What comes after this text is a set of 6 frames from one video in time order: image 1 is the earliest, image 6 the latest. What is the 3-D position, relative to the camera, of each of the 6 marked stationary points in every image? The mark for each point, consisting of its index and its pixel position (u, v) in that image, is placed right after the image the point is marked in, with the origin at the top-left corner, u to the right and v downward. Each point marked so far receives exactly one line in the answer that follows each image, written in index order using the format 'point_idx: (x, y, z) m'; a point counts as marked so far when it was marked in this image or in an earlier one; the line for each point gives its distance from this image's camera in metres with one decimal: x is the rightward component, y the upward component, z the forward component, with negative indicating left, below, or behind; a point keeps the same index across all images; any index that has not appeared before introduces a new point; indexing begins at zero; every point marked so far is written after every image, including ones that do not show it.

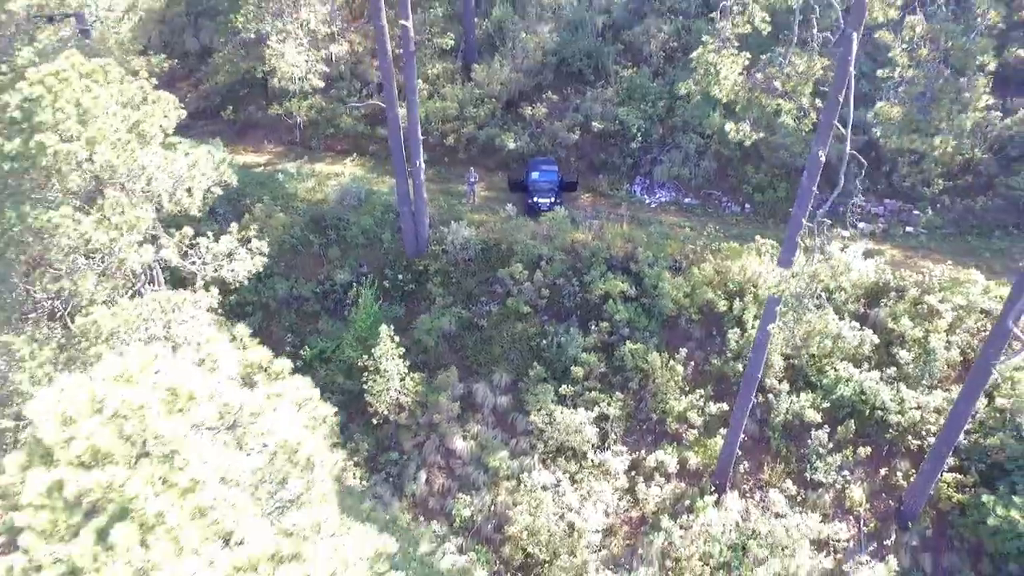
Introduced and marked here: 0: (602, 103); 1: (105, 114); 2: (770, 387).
0: (+2.3, +4.7, +17.9) m
1: (-5.2, +2.3, +9.1) m
2: (+4.6, -1.7, +12.6) m
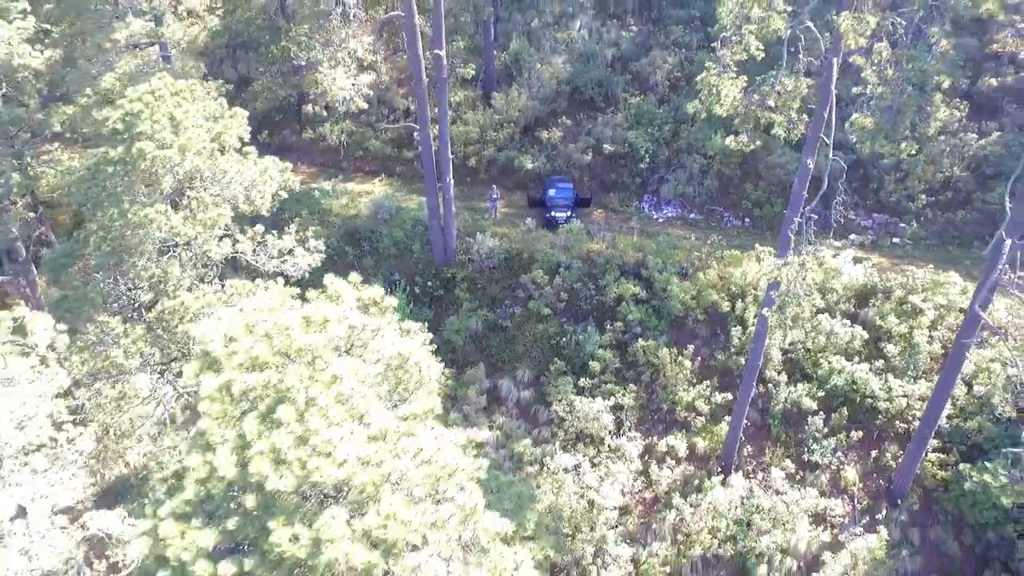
0: (+2.8, +4.4, +19.4) m
1: (-4.7, +2.5, +10.6) m
2: (+5.1, -1.8, +13.9) m
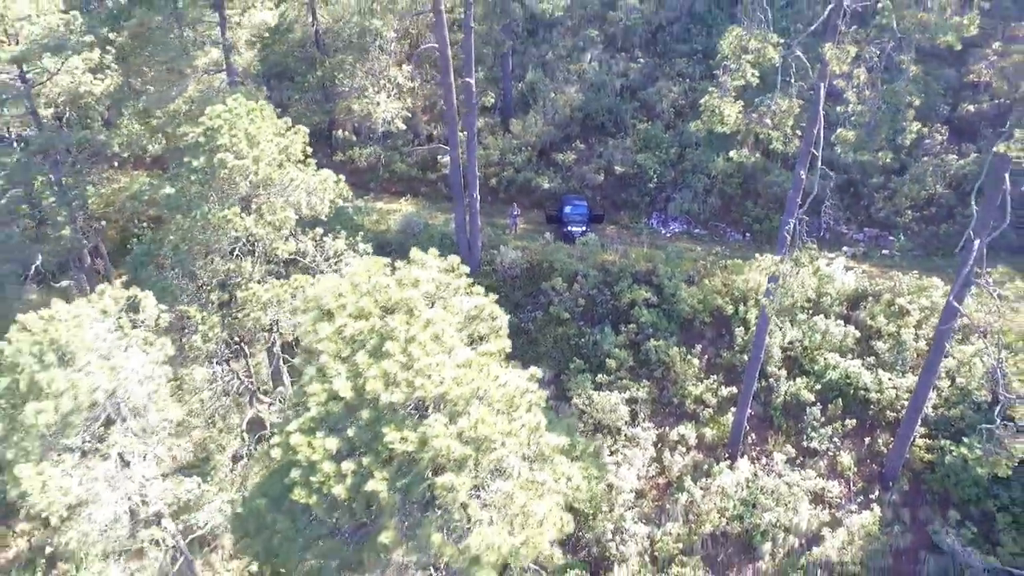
0: (+3.3, +4.1, +21.0) m
1: (-4.2, +2.6, +12.1) m
2: (+5.6, -1.8, +15.2) m
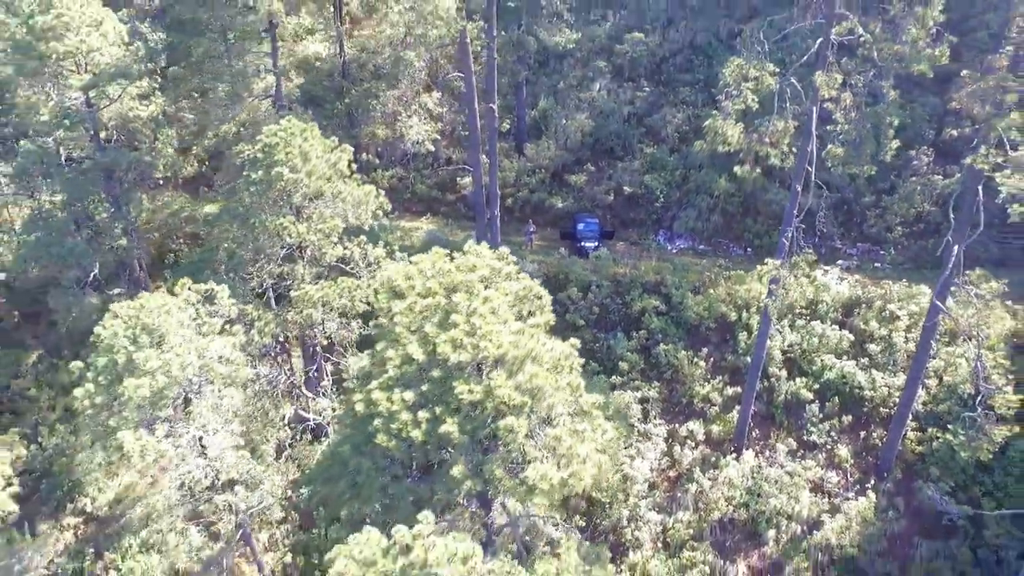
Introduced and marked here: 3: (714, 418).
0: (+3.8, +3.7, +22.5) m
1: (-3.7, +2.6, +13.5) m
2: (+6.1, -2.0, +16.4) m
3: (+4.7, -3.0, +16.3) m
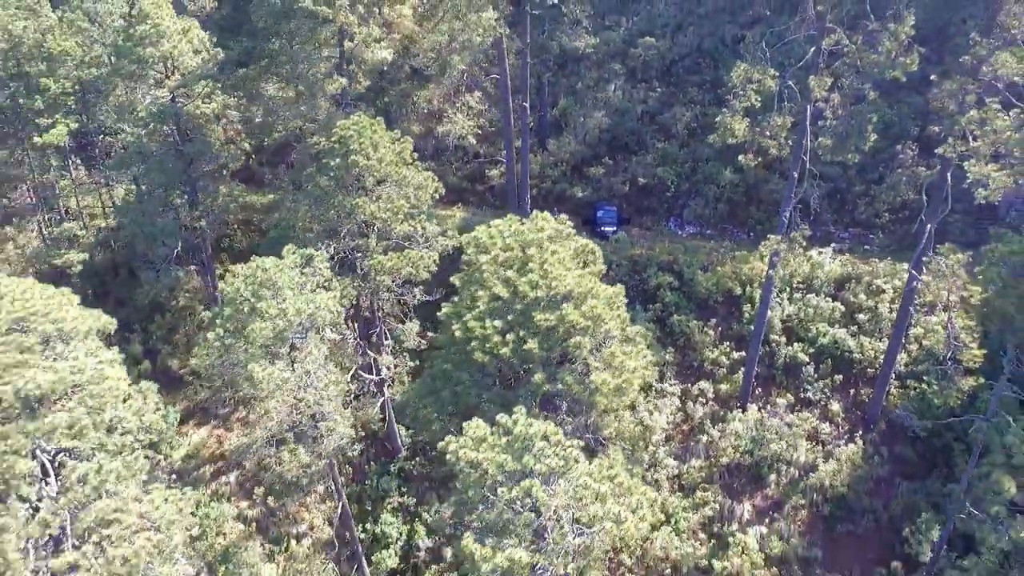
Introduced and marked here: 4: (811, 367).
0: (+4.7, +4.3, +24.7) m
1: (-2.9, +3.2, +15.7) m
2: (+7.0, -1.4, +18.7) m
3: (+5.5, -2.4, +18.5) m
4: (+7.7, -2.0, +18.2) m
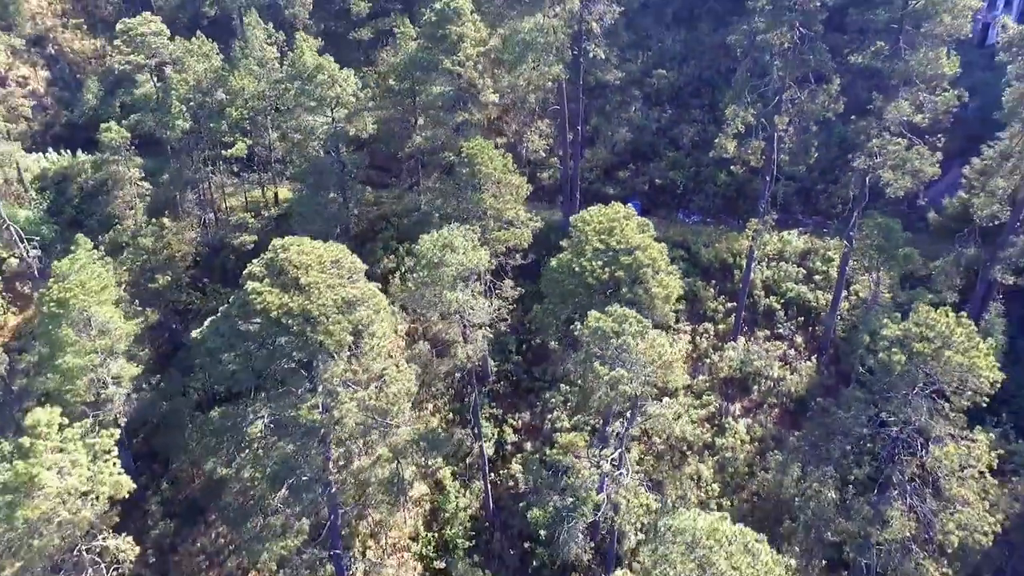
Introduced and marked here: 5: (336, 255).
0: (+6.8, +5.5, +32.5) m
1: (-0.6, +4.3, +23.4) m
2: (+9.2, -0.2, +26.5) m
3: (+7.8, -1.2, +26.3) m
4: (+10.0, -0.9, +26.0) m
5: (-4.6, +0.9, +18.1) m
